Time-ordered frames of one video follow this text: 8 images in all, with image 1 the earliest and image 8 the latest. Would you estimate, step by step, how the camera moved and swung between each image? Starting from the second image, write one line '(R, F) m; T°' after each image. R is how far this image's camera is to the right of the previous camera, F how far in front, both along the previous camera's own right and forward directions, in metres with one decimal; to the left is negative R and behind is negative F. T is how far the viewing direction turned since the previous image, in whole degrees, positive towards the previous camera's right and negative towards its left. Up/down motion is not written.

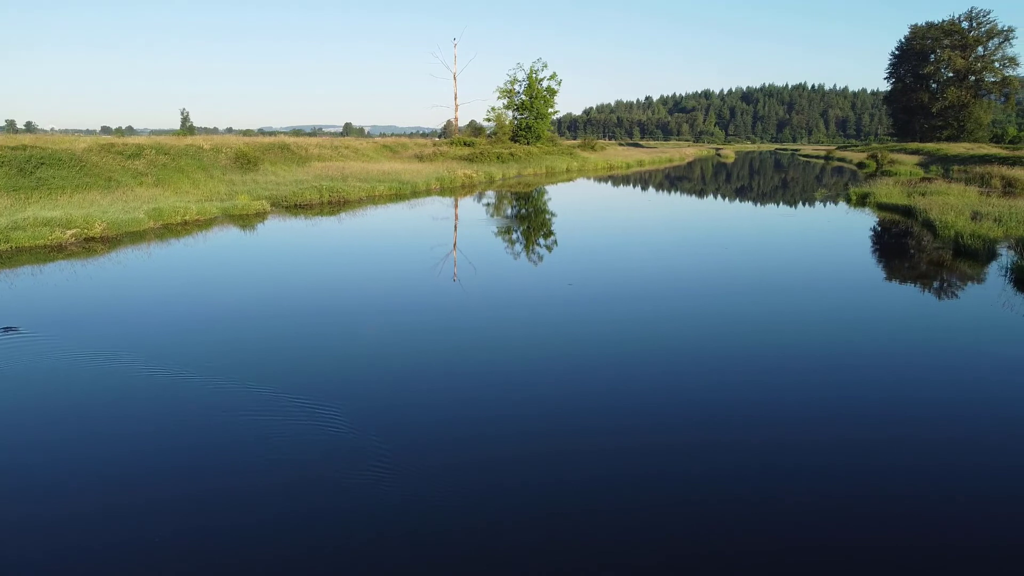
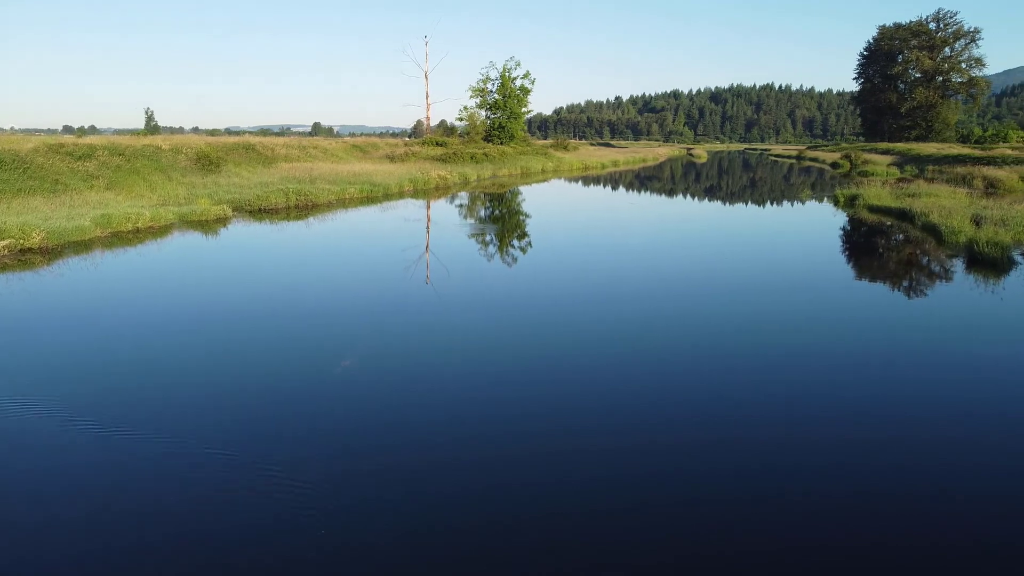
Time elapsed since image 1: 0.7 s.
(-0.1, +0.3) m; +2°
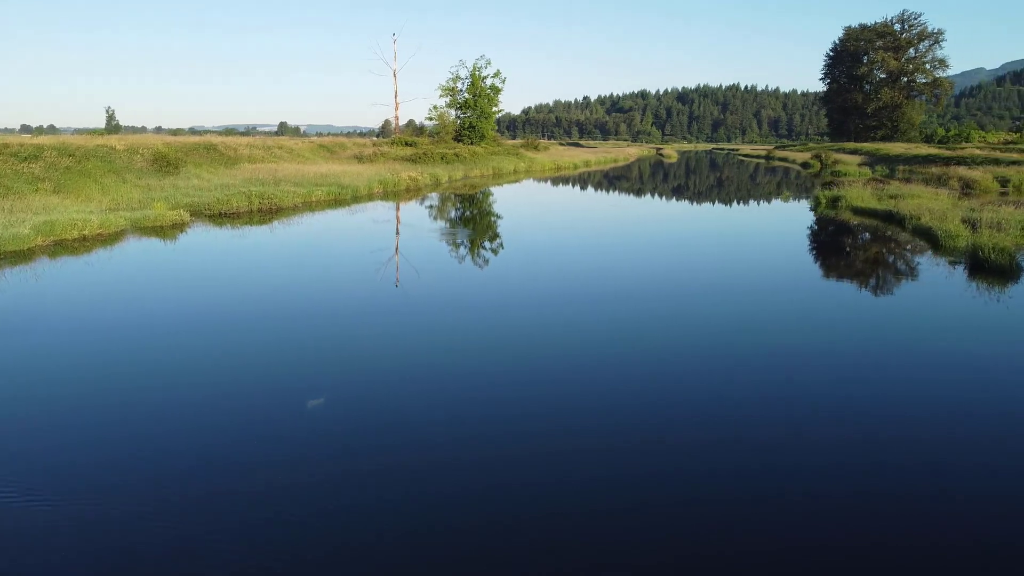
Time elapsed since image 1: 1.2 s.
(-0.1, +0.3) m; +3°
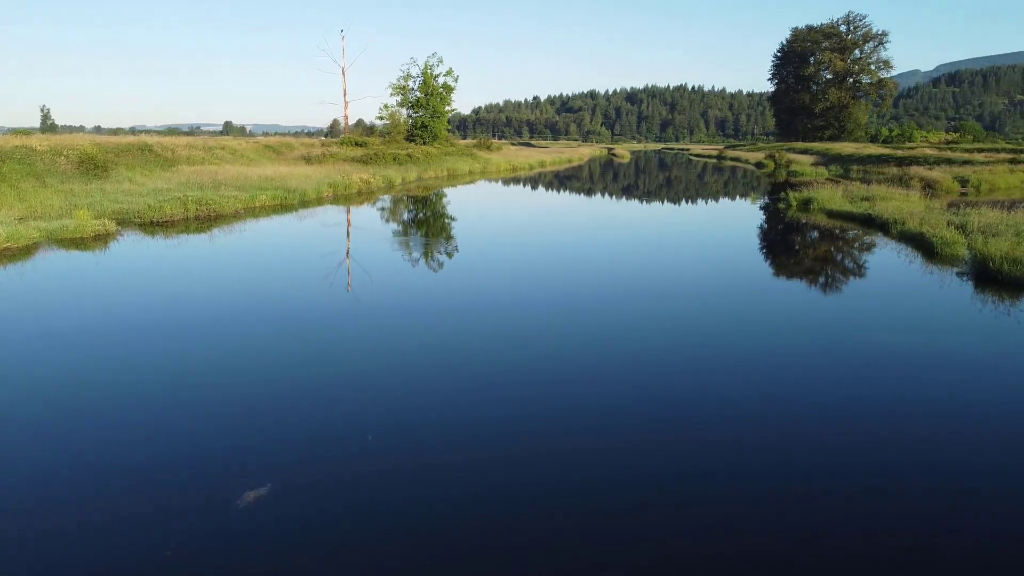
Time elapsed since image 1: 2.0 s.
(-0.1, +0.4) m; +4°
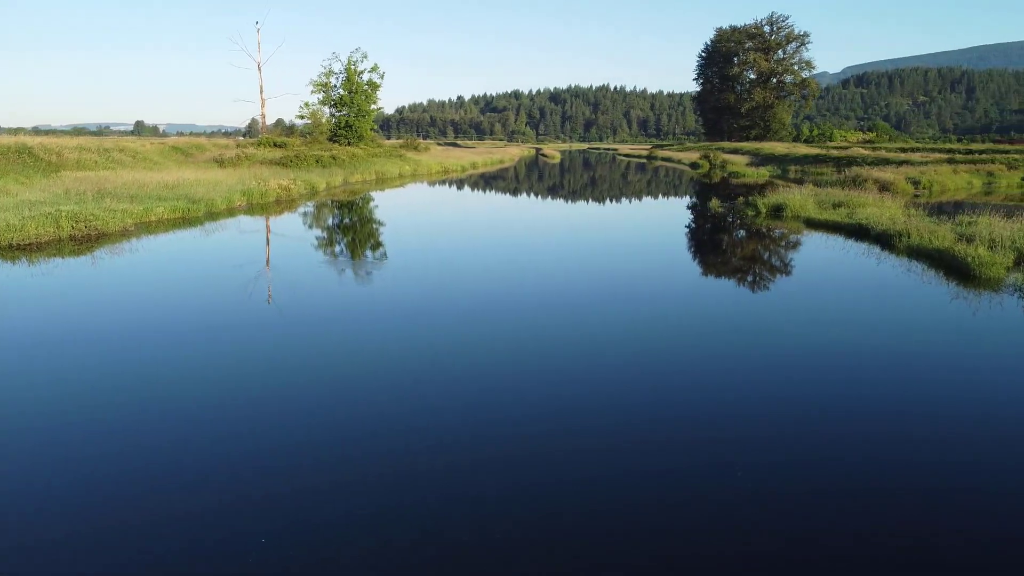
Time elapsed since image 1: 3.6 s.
(-0.1, +0.8) m; +6°
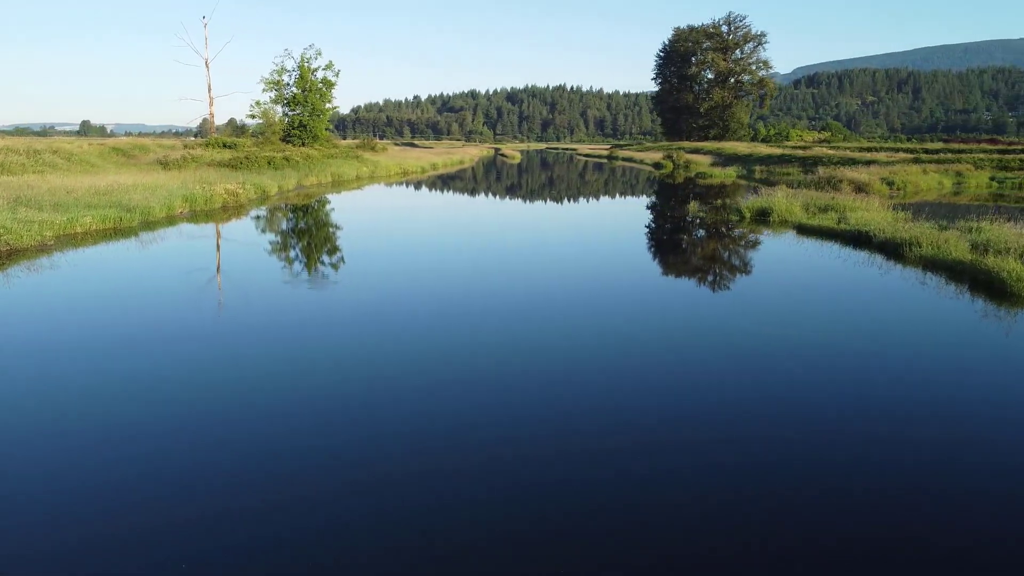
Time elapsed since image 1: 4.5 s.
(-0.1, +0.4) m; +4°
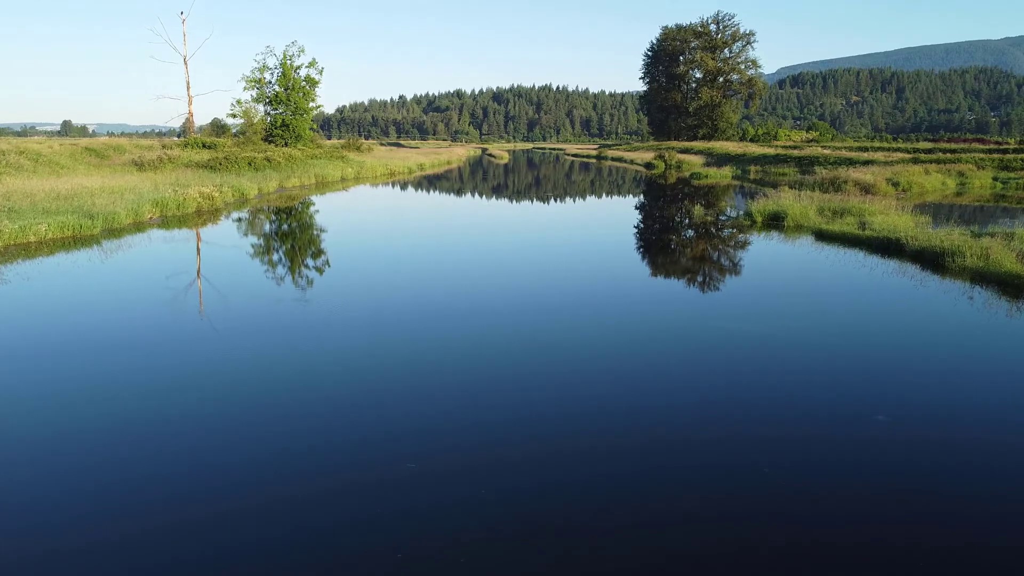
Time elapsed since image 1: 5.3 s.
(-0.1, +0.4) m; +1°
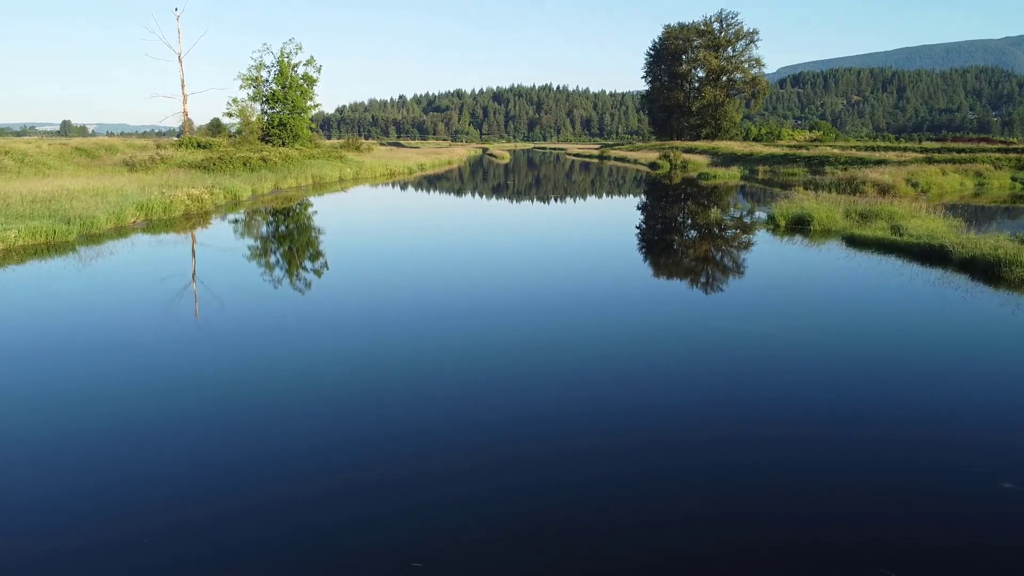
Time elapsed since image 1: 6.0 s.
(0.0, +0.3) m; 0°
